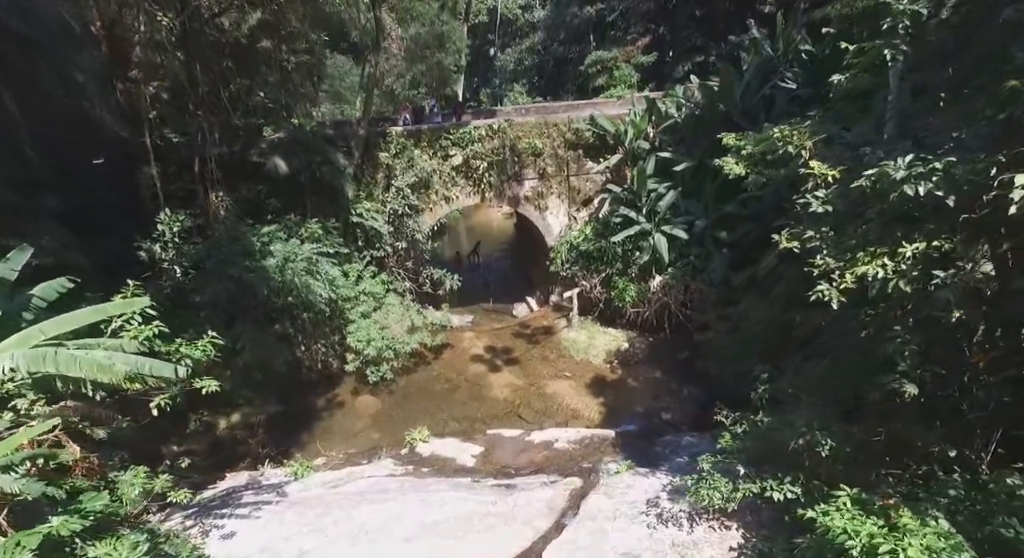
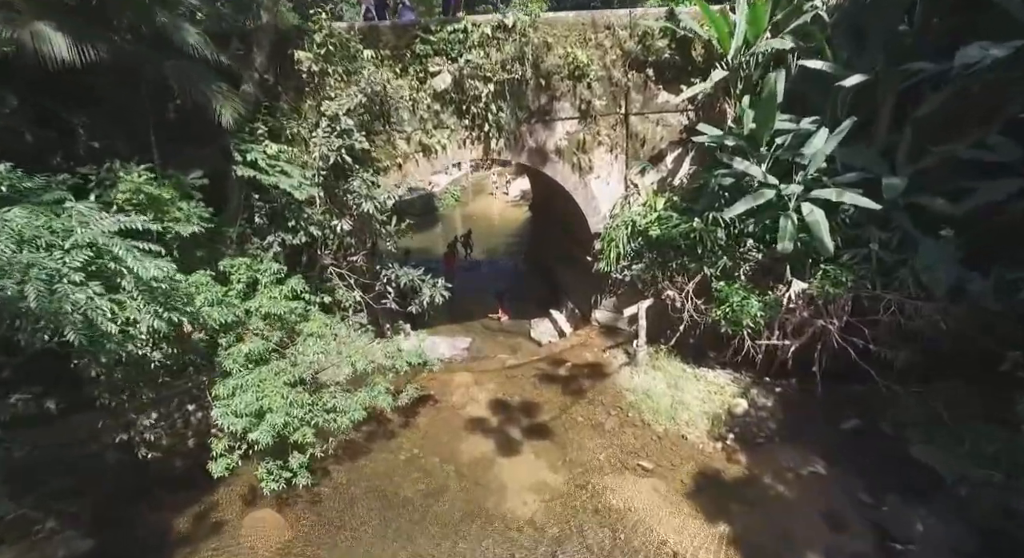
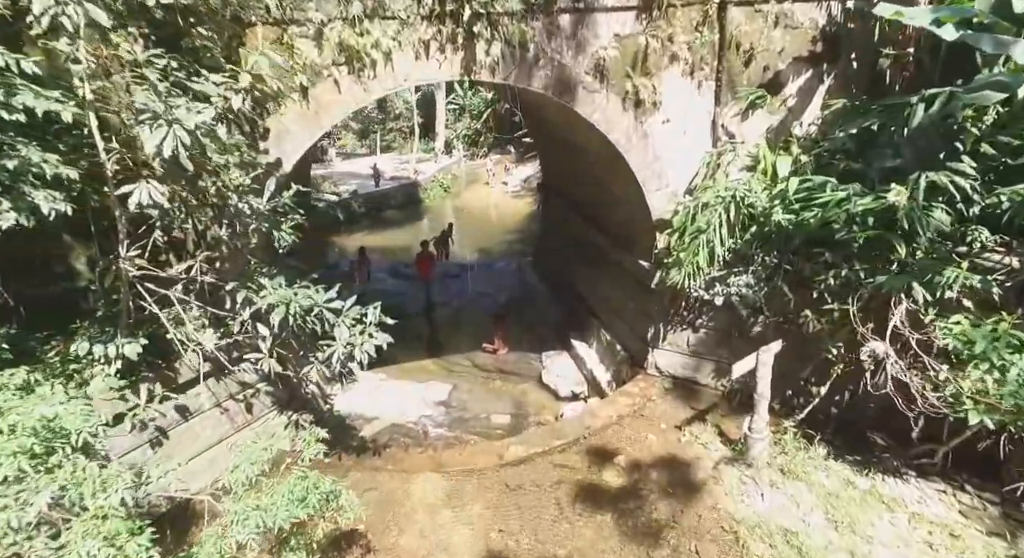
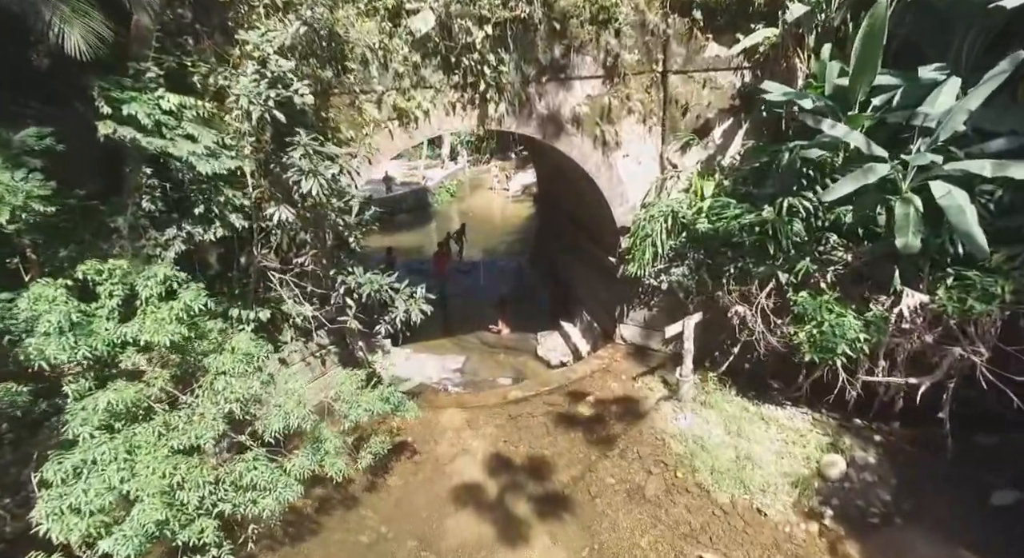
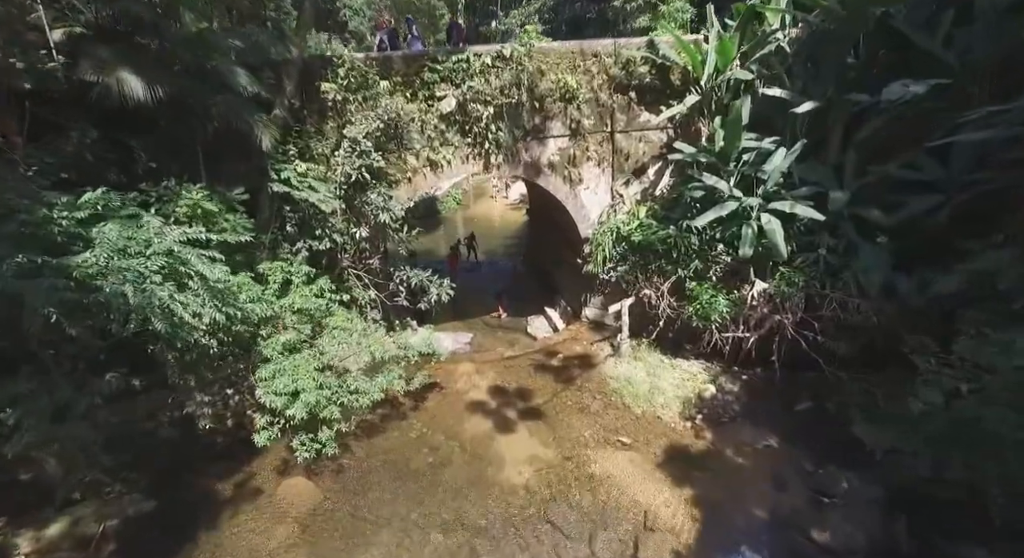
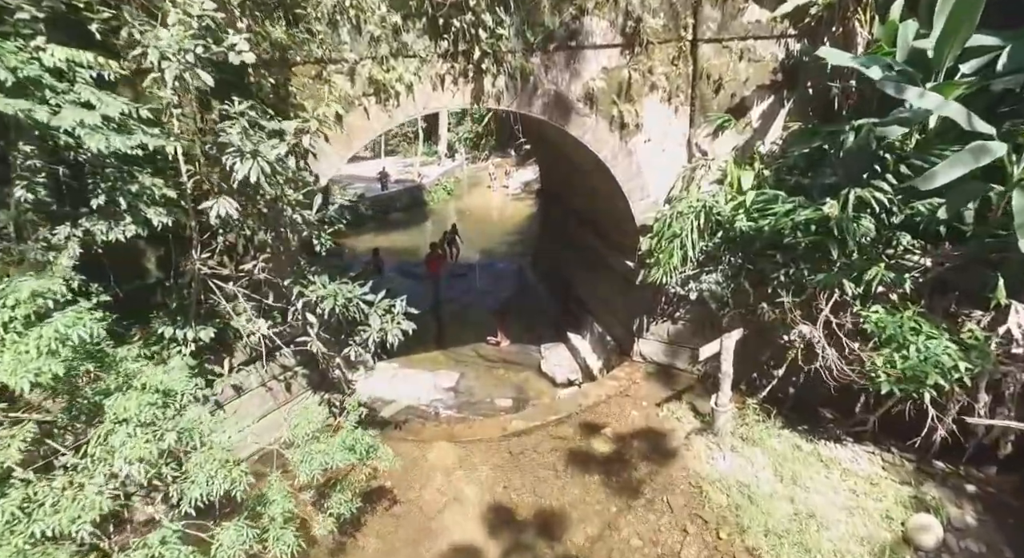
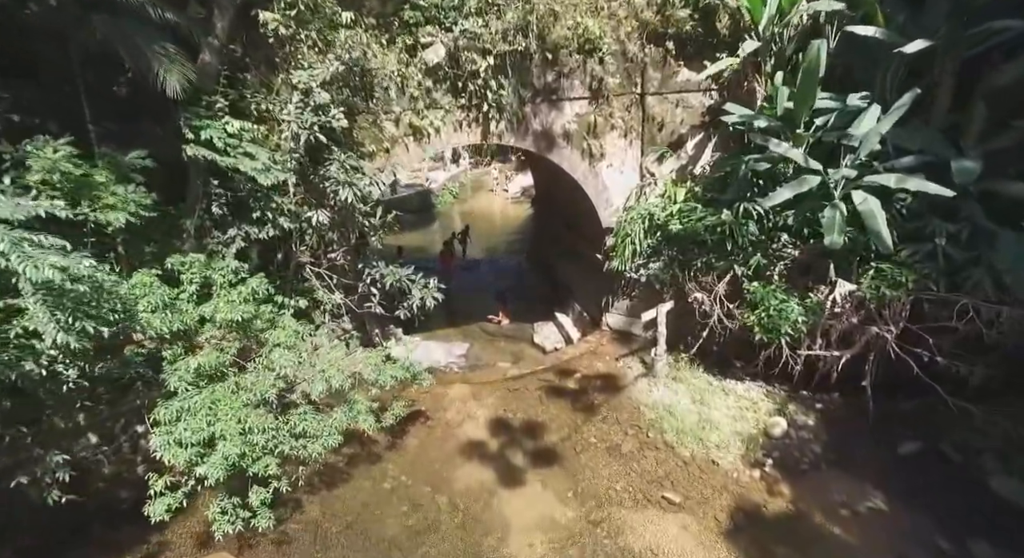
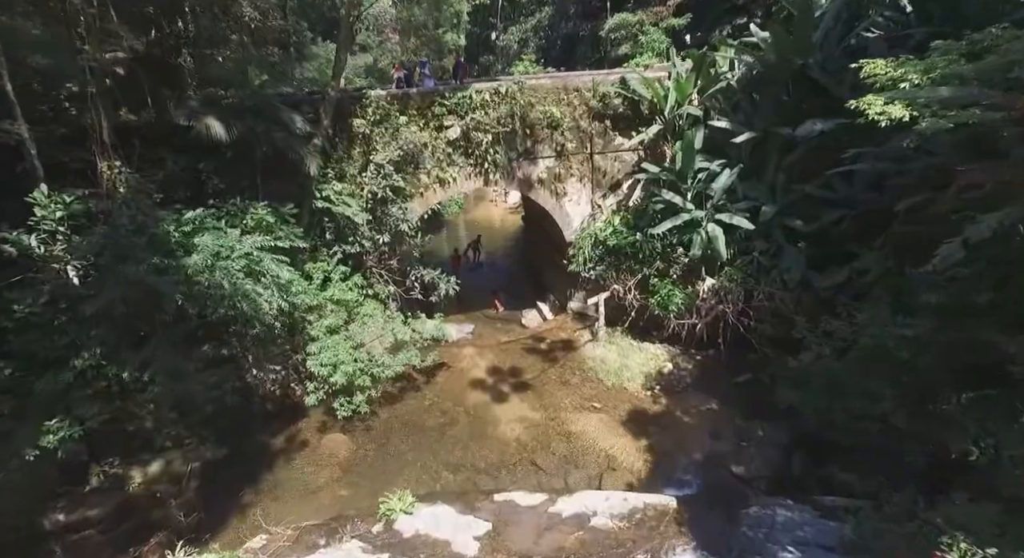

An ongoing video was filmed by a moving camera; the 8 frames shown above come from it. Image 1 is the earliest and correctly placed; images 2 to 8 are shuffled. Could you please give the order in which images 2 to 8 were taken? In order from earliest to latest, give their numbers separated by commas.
8, 5, 2, 7, 4, 6, 3
